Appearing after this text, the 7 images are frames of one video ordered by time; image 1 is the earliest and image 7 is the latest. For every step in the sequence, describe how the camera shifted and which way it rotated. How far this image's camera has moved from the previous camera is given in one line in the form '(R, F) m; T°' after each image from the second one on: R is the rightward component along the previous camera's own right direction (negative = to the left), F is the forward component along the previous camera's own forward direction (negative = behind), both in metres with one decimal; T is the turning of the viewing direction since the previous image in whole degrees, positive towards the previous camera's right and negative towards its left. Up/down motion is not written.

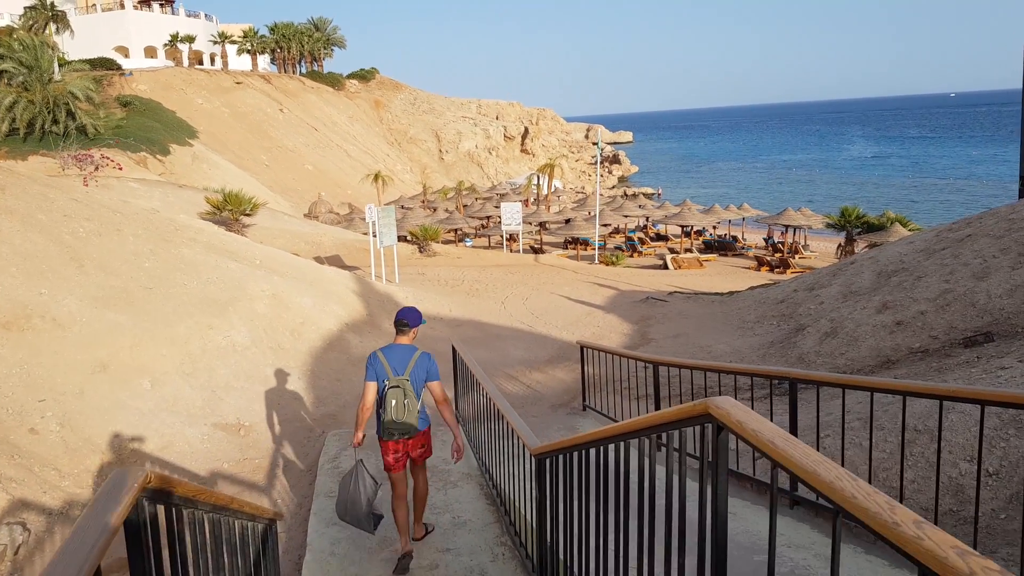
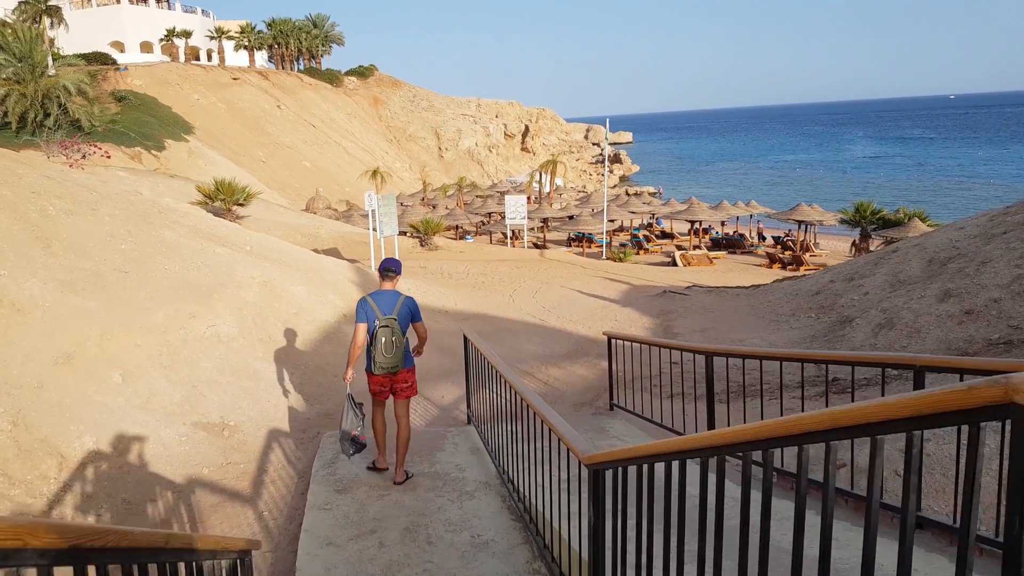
(-0.2, +1.0) m; 0°
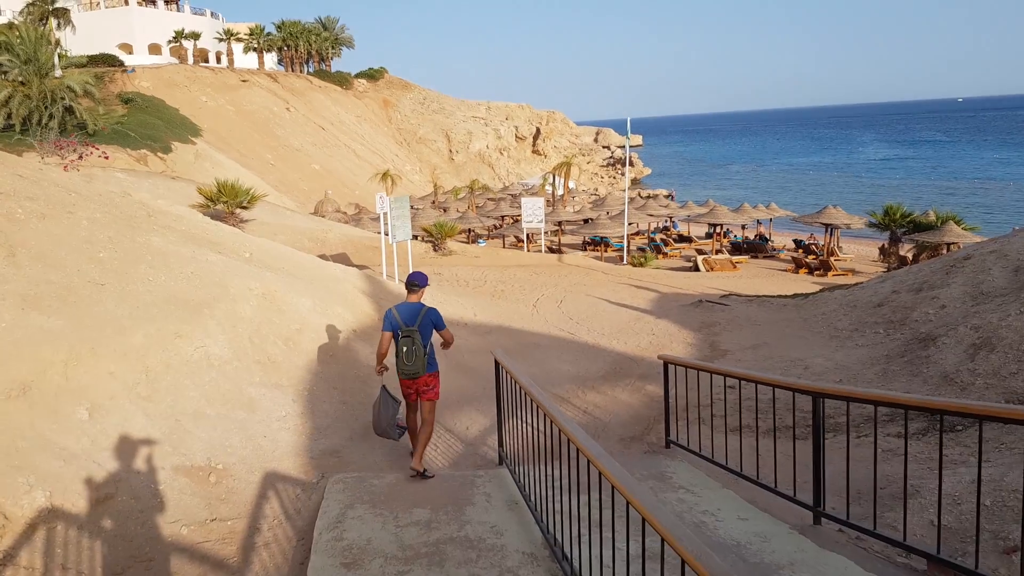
(-0.3, +1.1) m; -1°
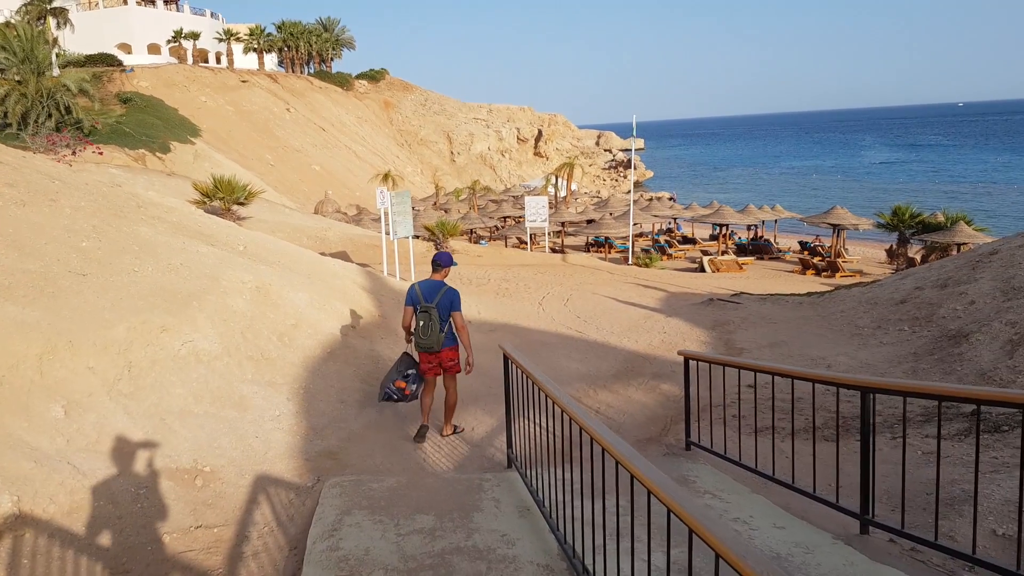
(-0.1, +0.4) m; 0°
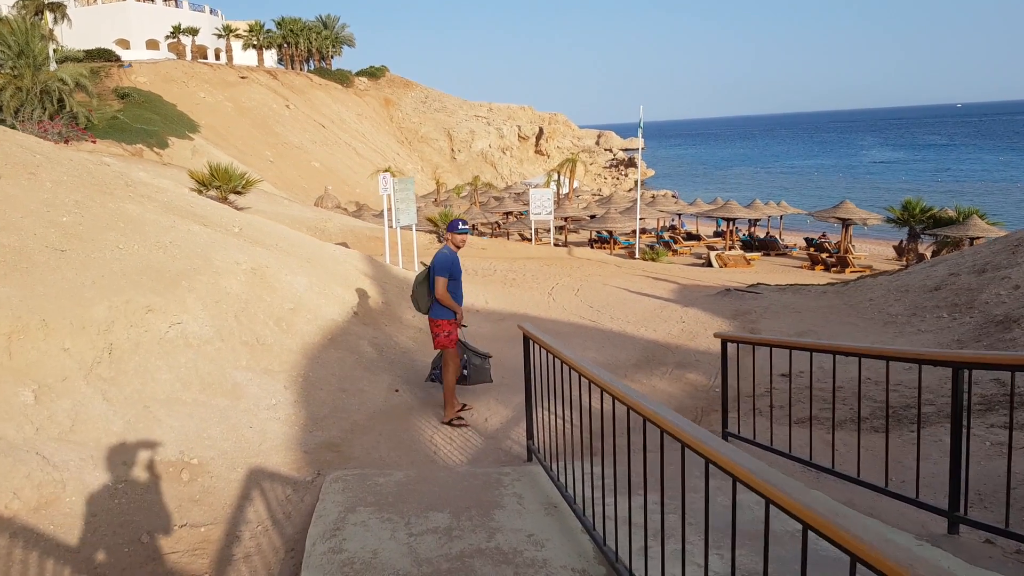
(-0.2, +0.6) m; 0°
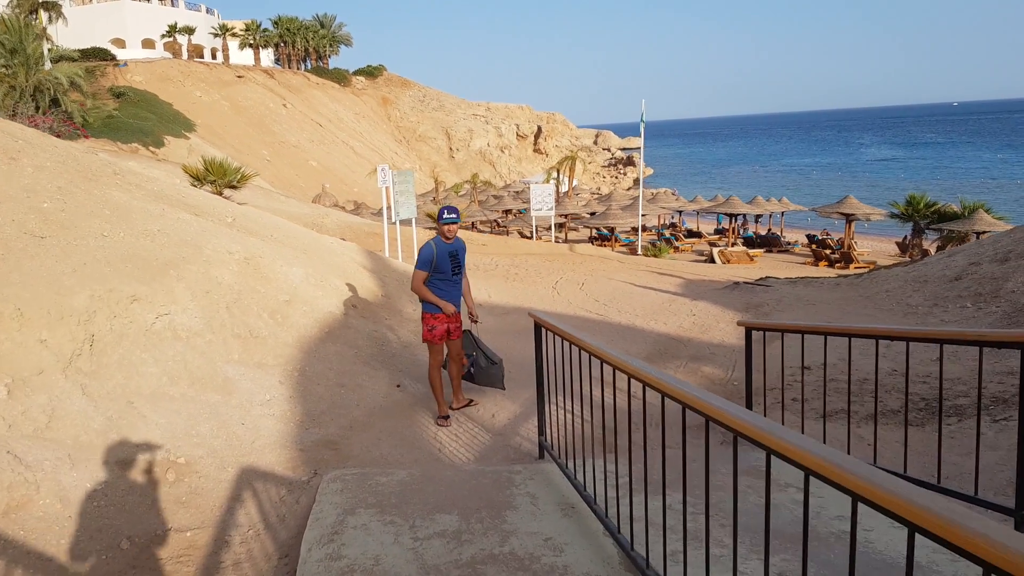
(-0.1, +0.4) m; 0°
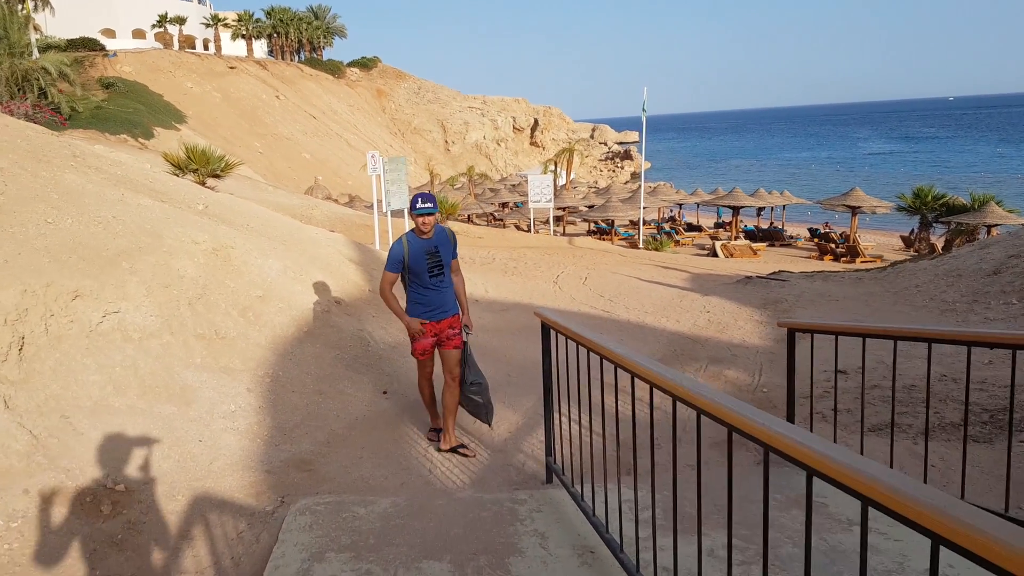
(0.0, +0.7) m; 0°
